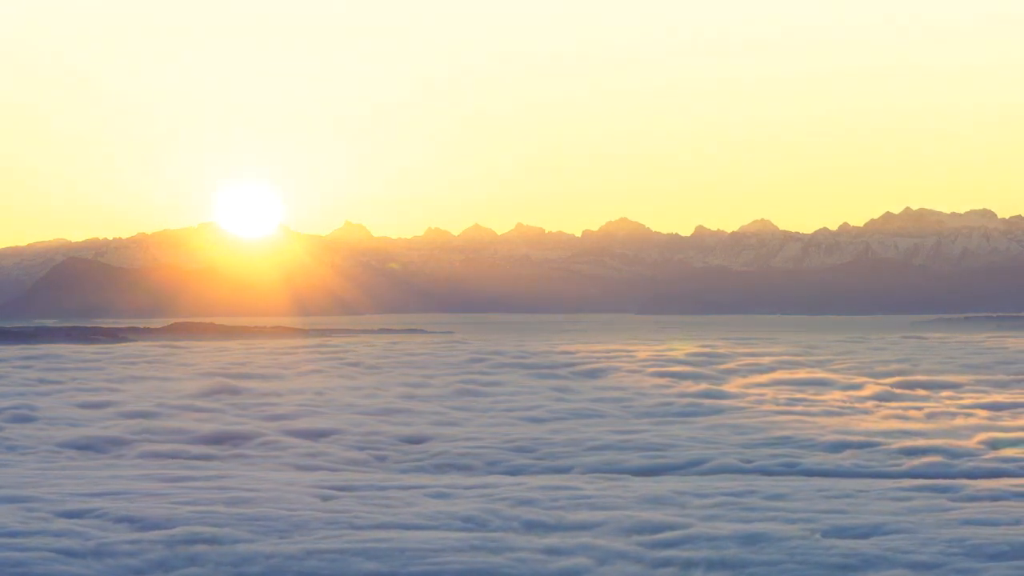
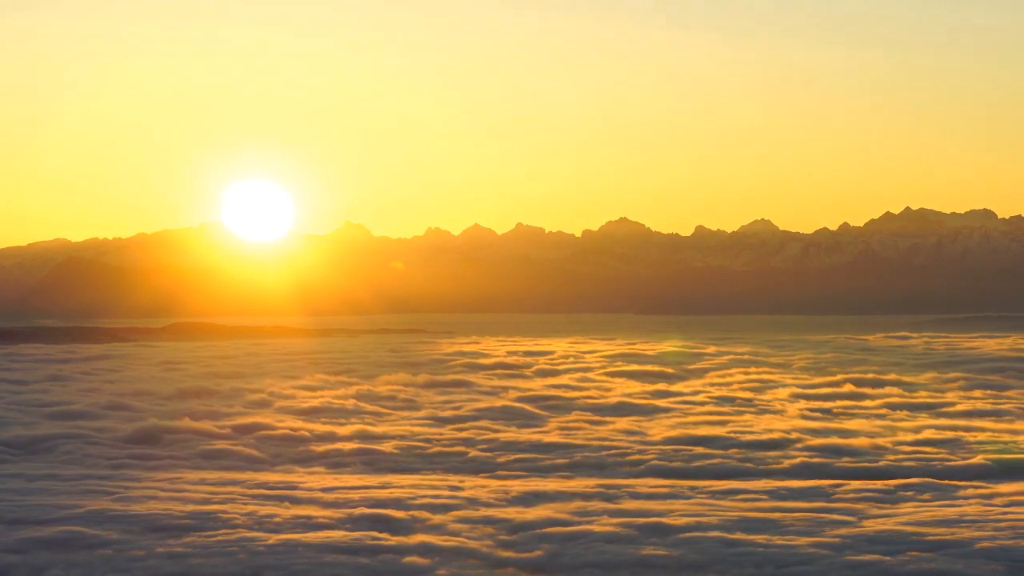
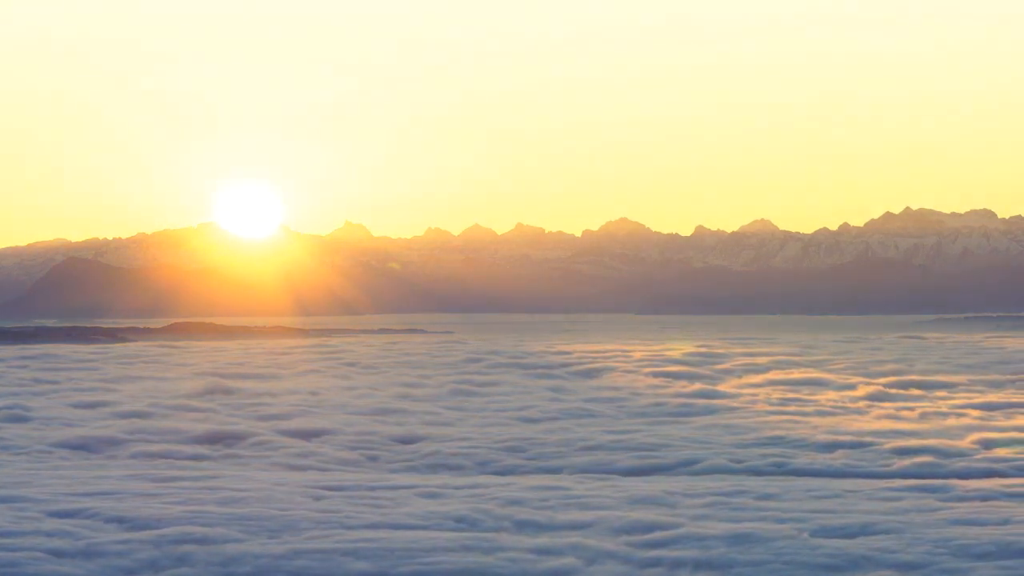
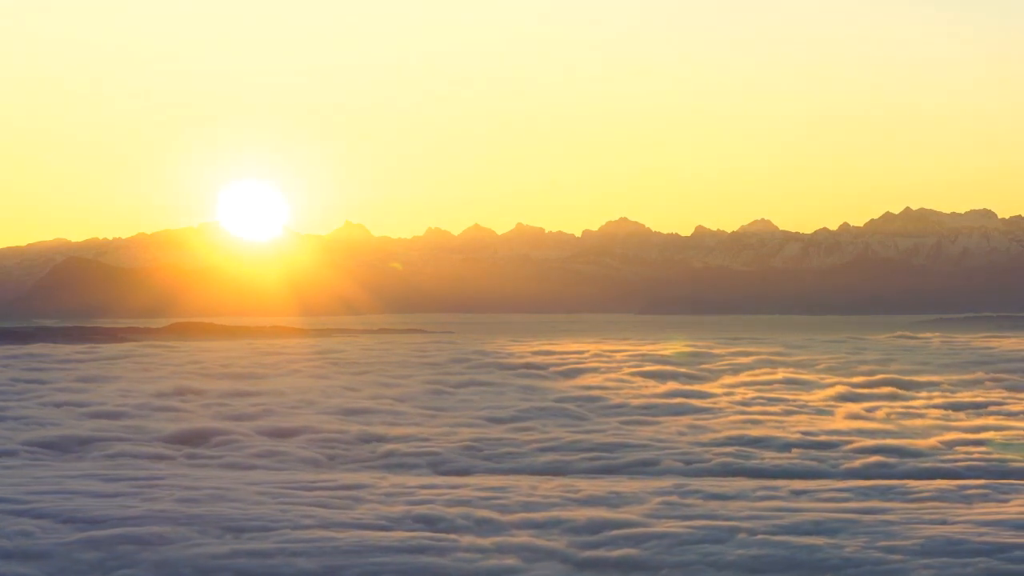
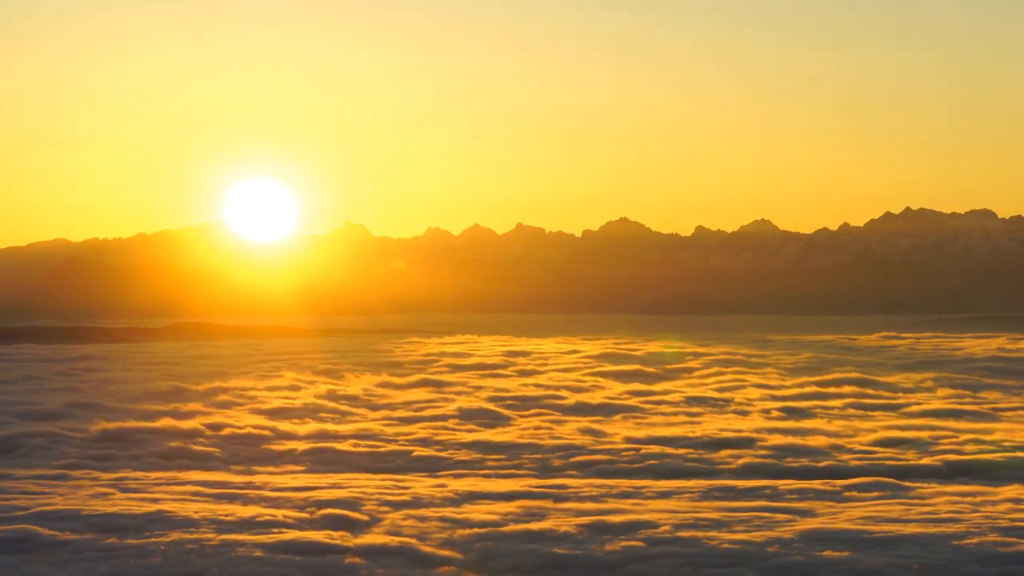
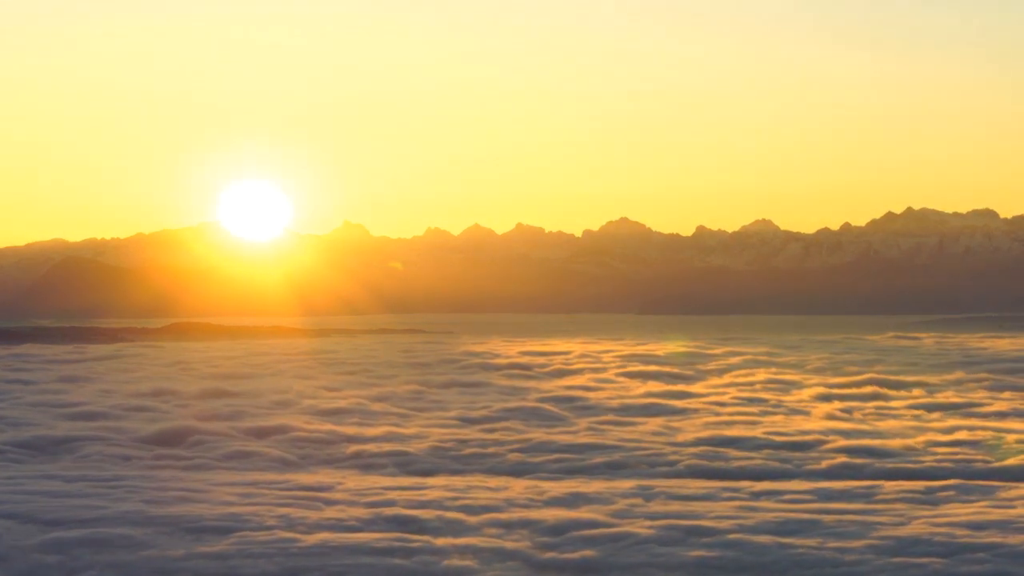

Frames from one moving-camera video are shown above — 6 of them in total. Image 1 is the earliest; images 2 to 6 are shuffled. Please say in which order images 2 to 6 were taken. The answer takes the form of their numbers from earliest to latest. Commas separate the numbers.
3, 4, 6, 2, 5
